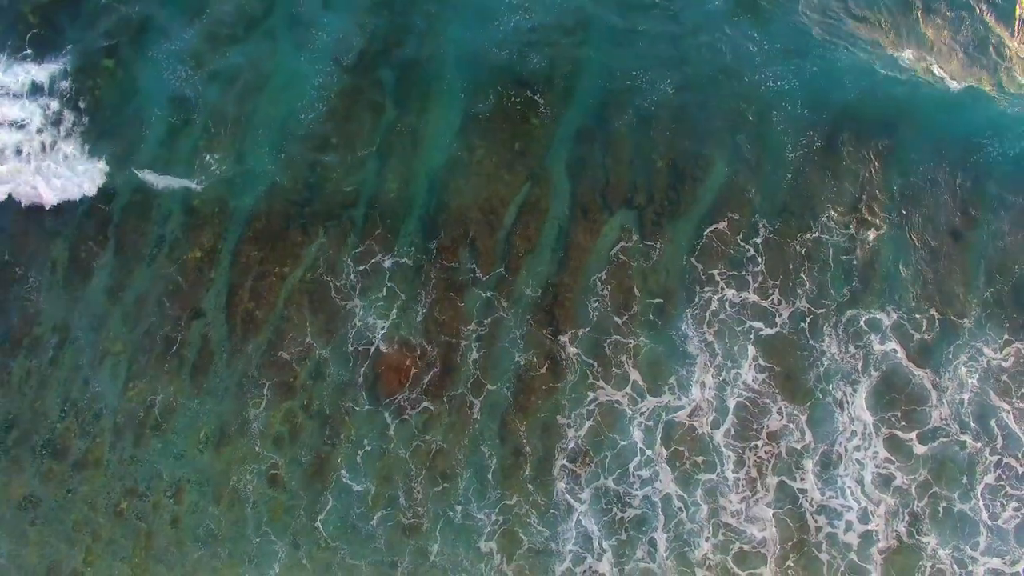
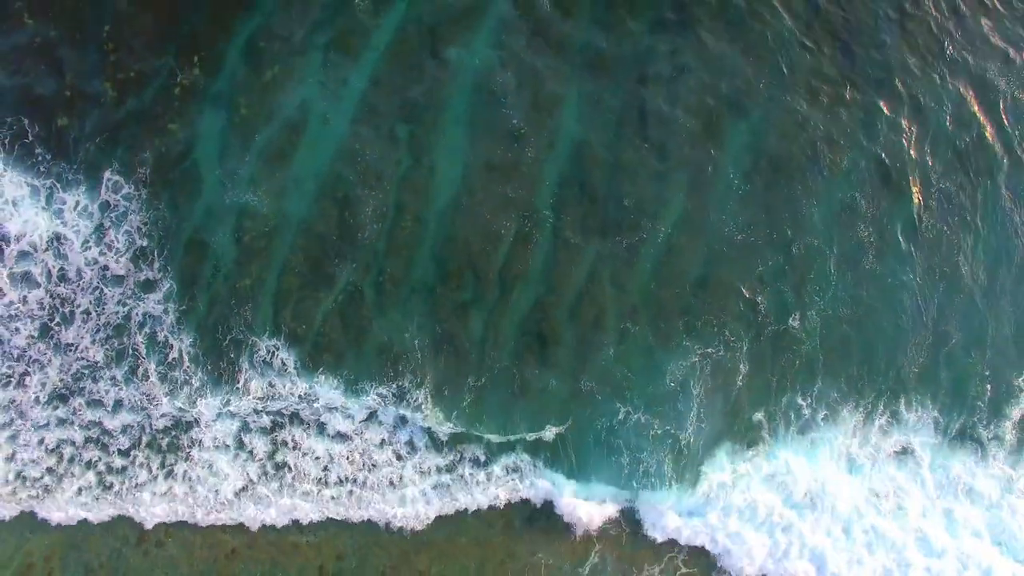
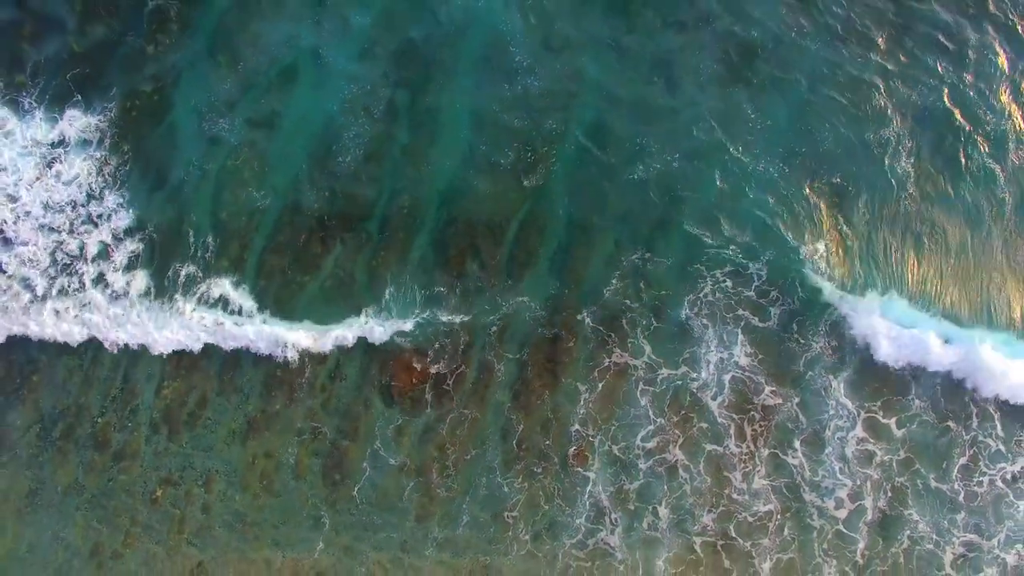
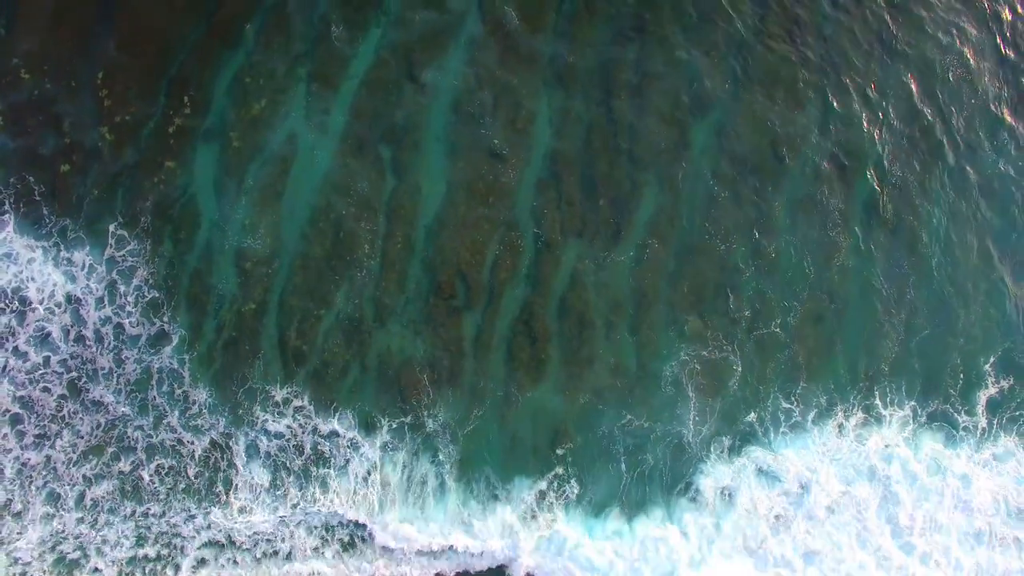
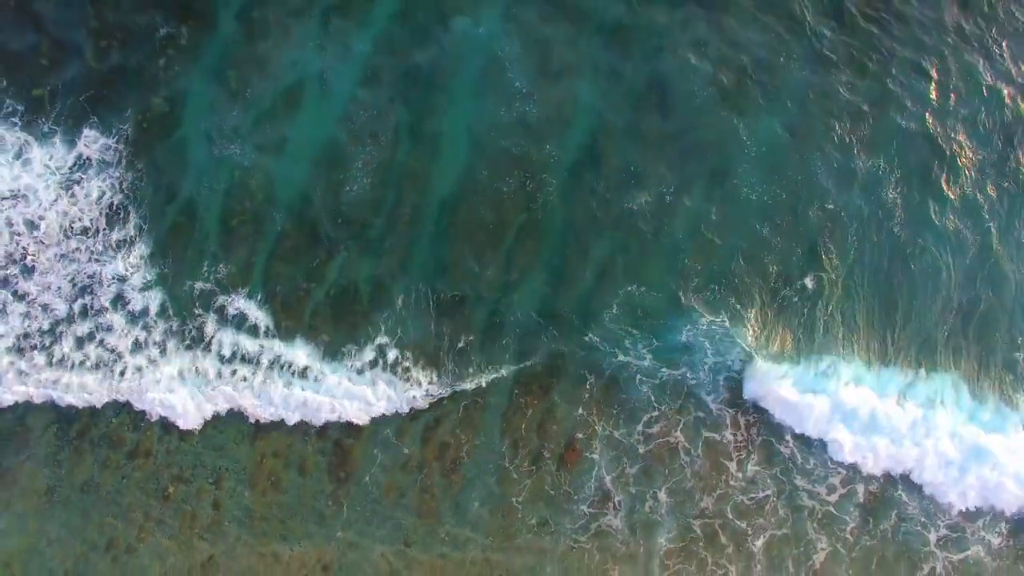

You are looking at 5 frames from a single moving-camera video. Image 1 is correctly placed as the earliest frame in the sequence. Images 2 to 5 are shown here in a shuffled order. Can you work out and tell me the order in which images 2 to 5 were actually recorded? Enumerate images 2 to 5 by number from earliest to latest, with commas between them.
3, 5, 2, 4
